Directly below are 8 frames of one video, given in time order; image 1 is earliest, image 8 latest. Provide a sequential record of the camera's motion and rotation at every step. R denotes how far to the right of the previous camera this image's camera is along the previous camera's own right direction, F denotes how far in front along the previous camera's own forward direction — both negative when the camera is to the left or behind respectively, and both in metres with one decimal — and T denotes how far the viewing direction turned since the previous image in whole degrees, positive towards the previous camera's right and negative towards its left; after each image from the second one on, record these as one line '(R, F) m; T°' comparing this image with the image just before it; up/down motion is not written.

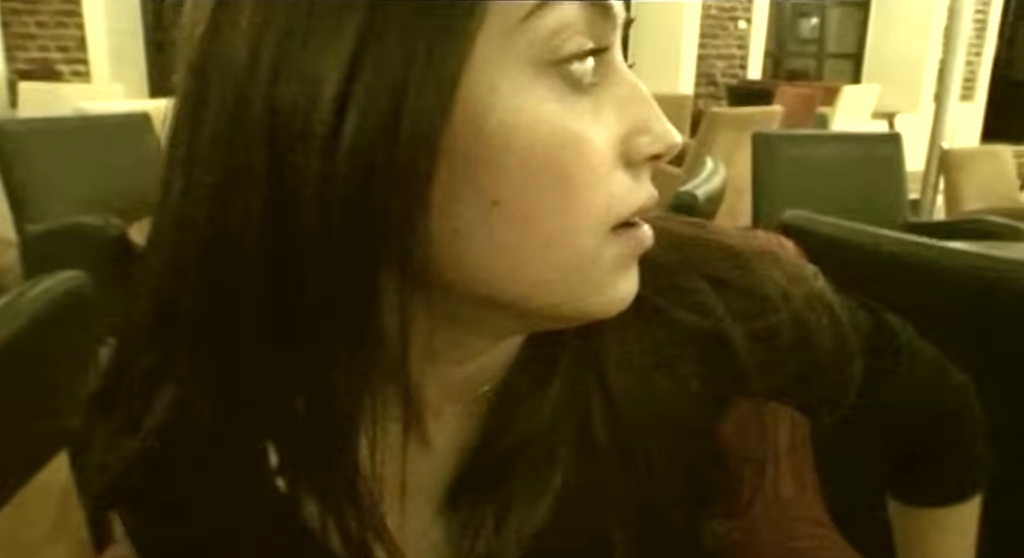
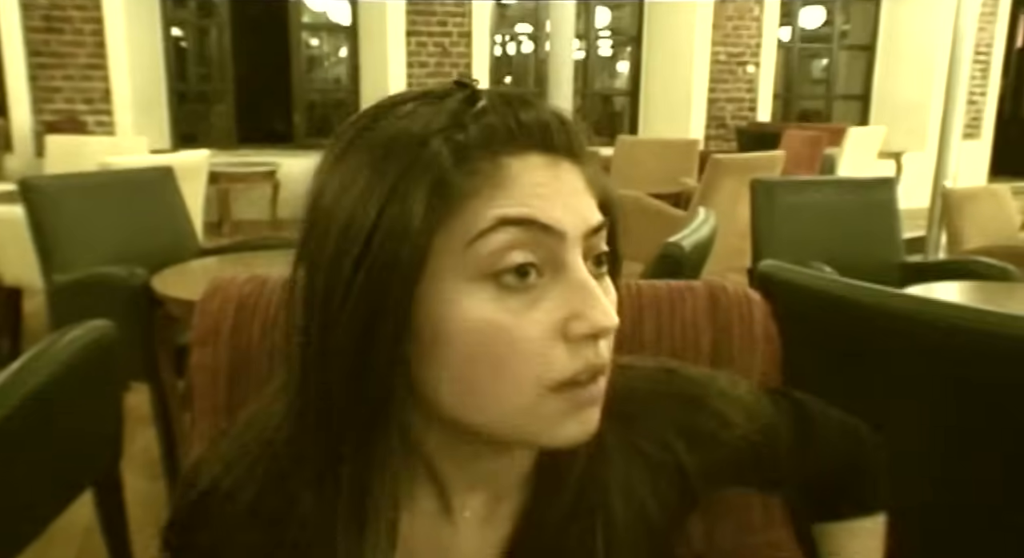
(0.0, -0.1) m; -1°
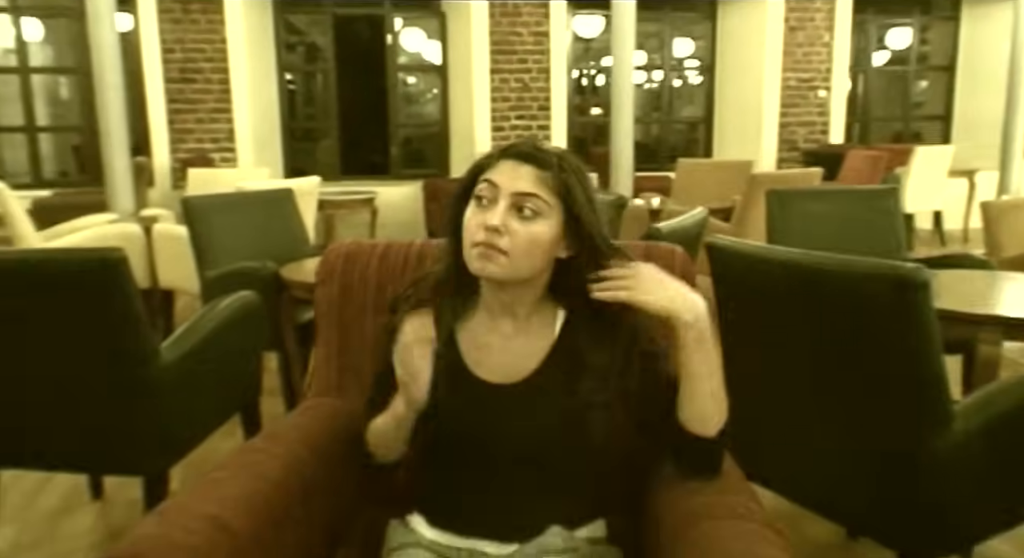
(+0.2, -0.5) m; -7°
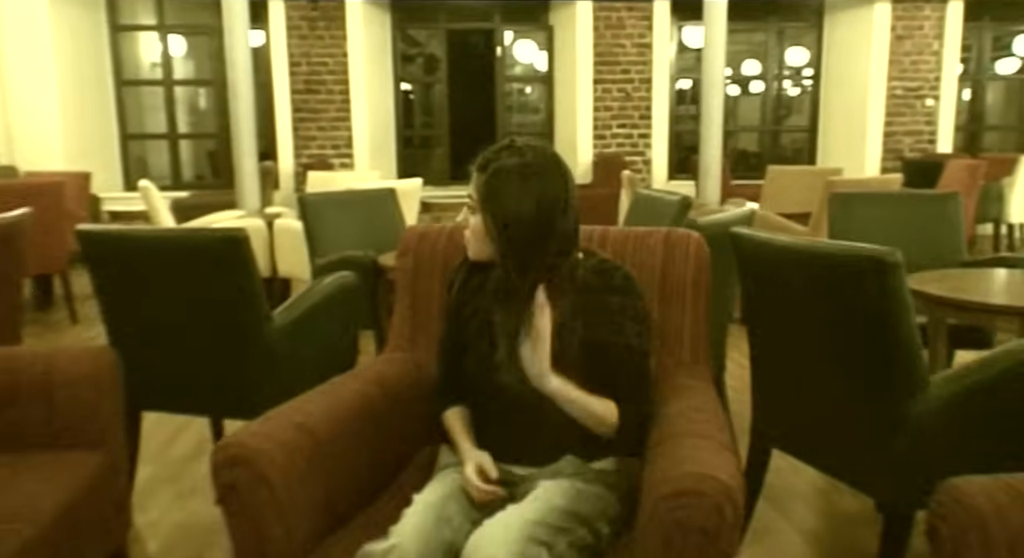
(+0.1, -0.3) m; -8°
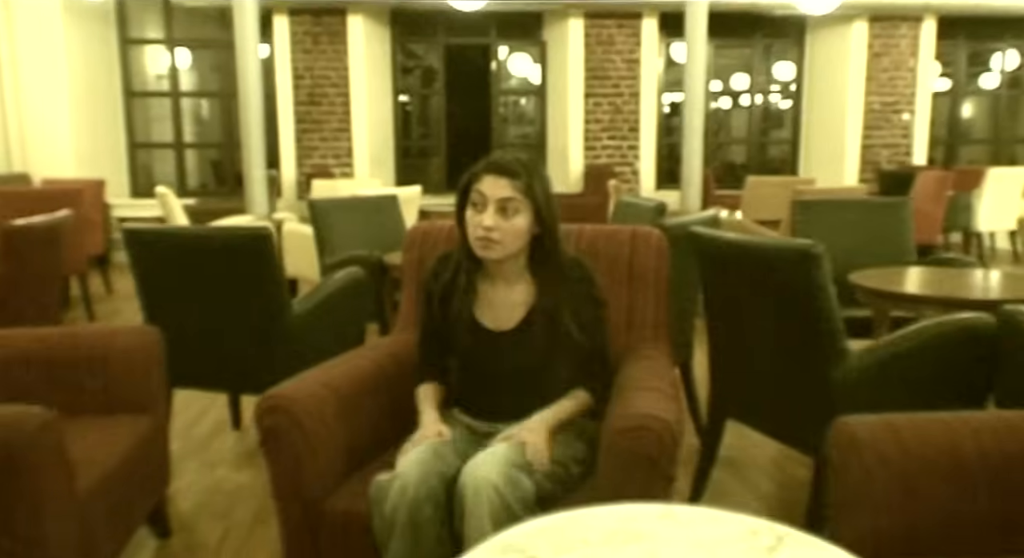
(0.0, -0.3) m; 0°
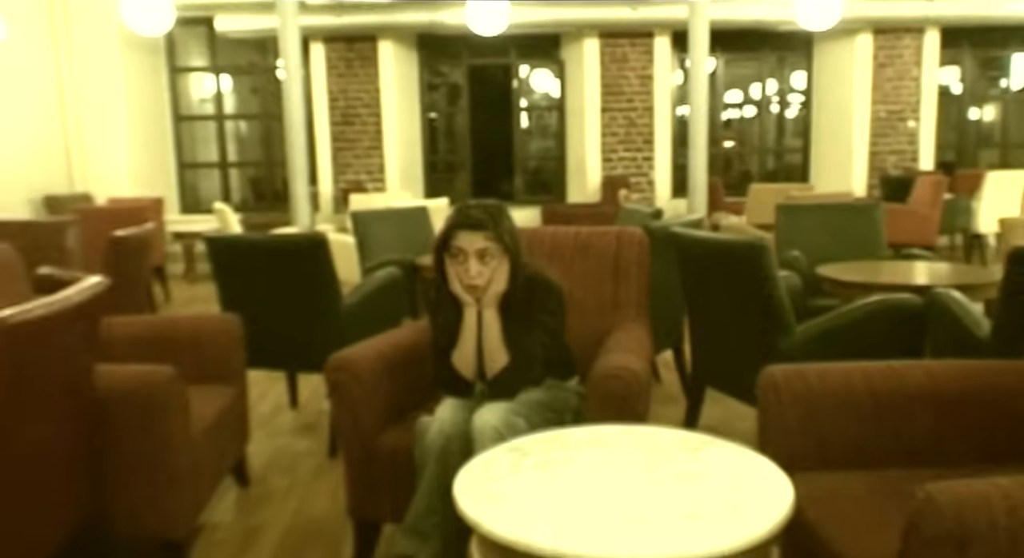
(+0.1, -0.5) m; -2°
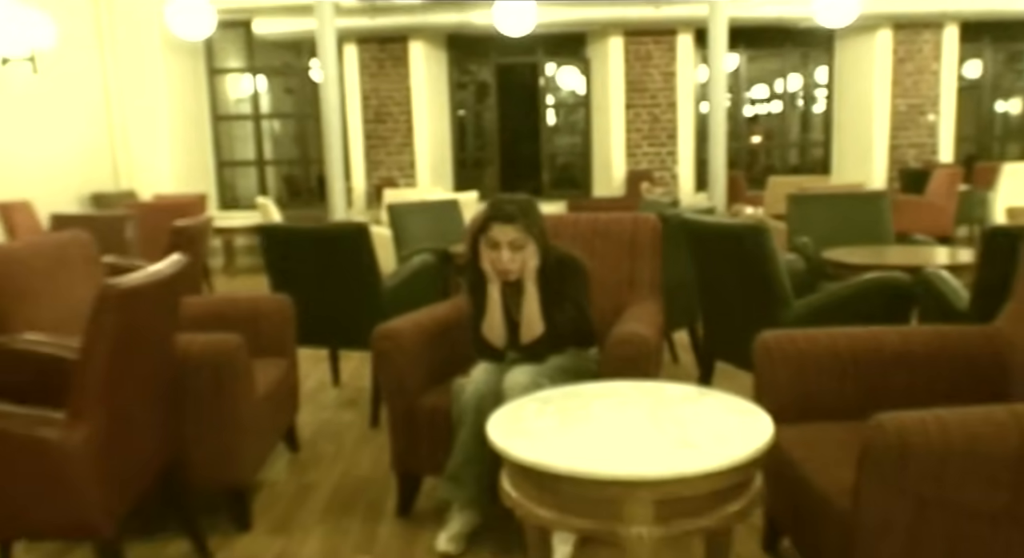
(0.0, -0.3) m; -2°
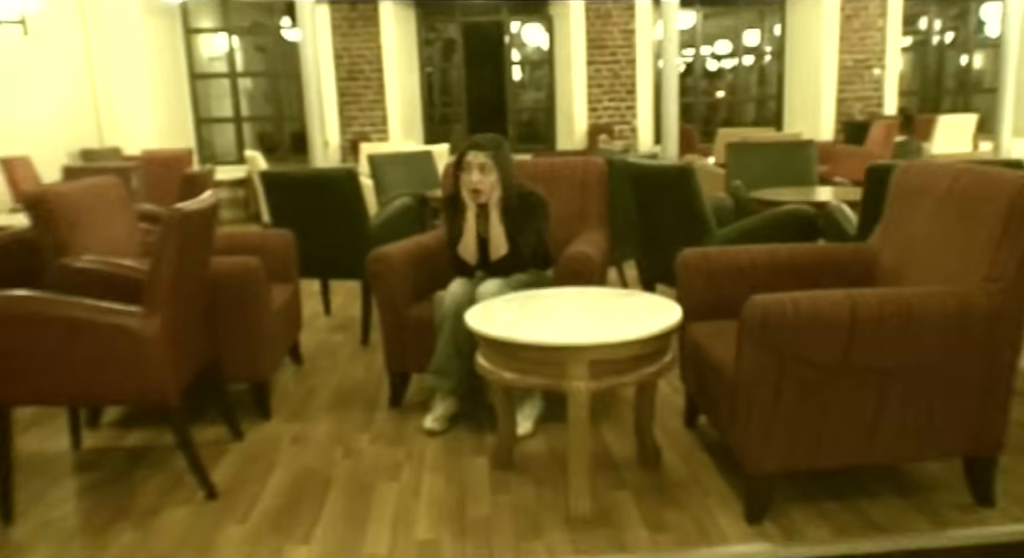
(0.0, -0.6) m; +2°
